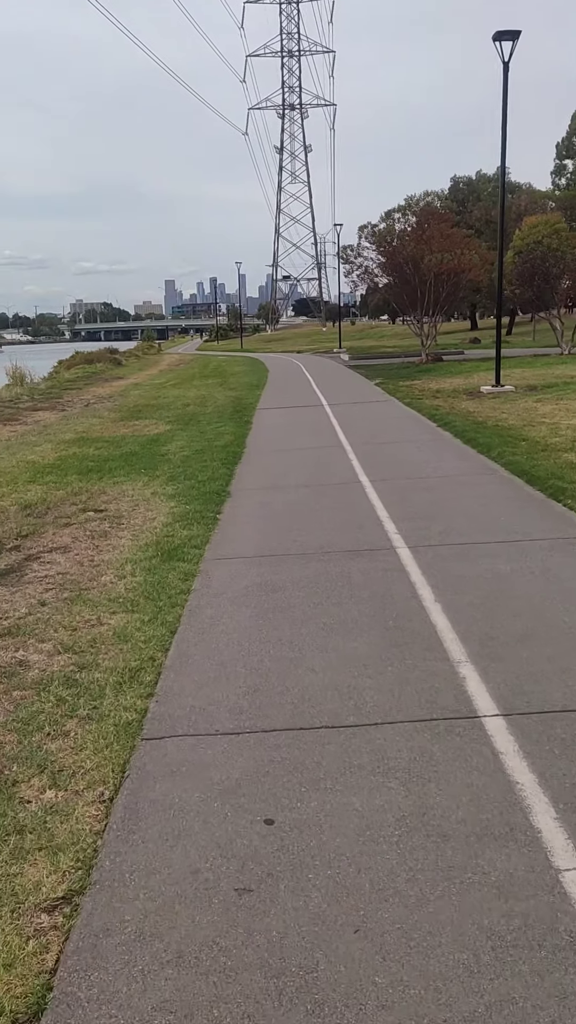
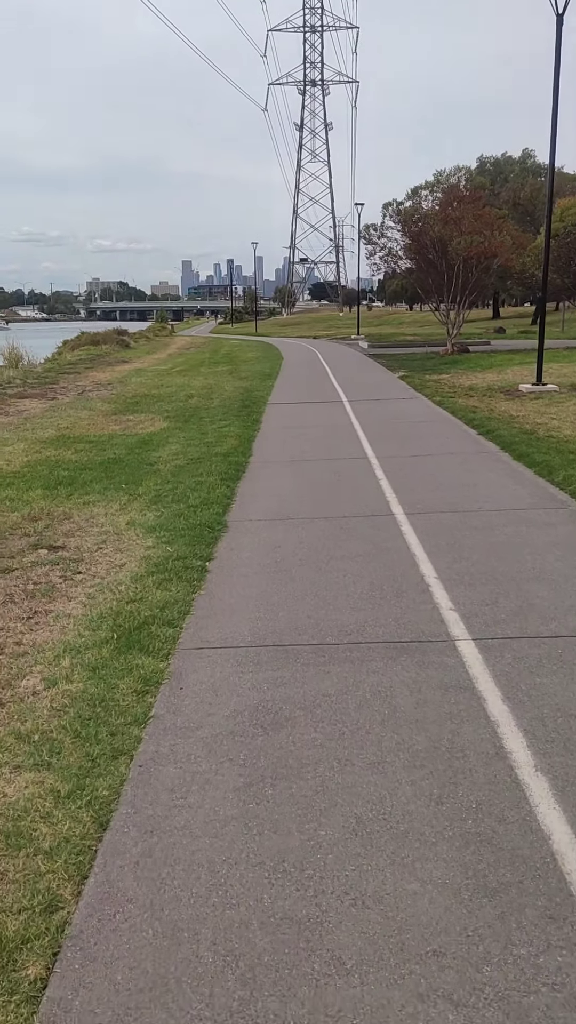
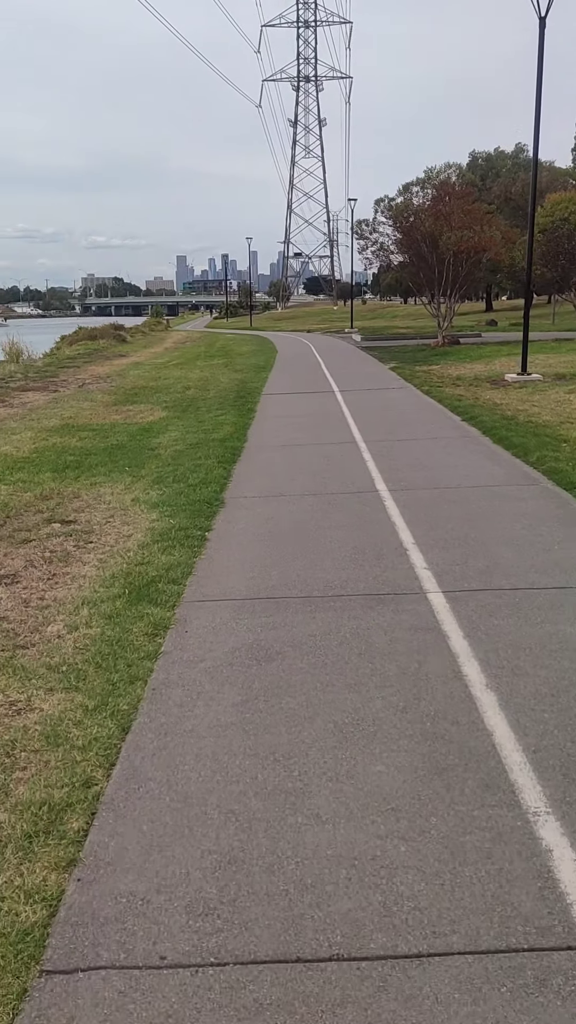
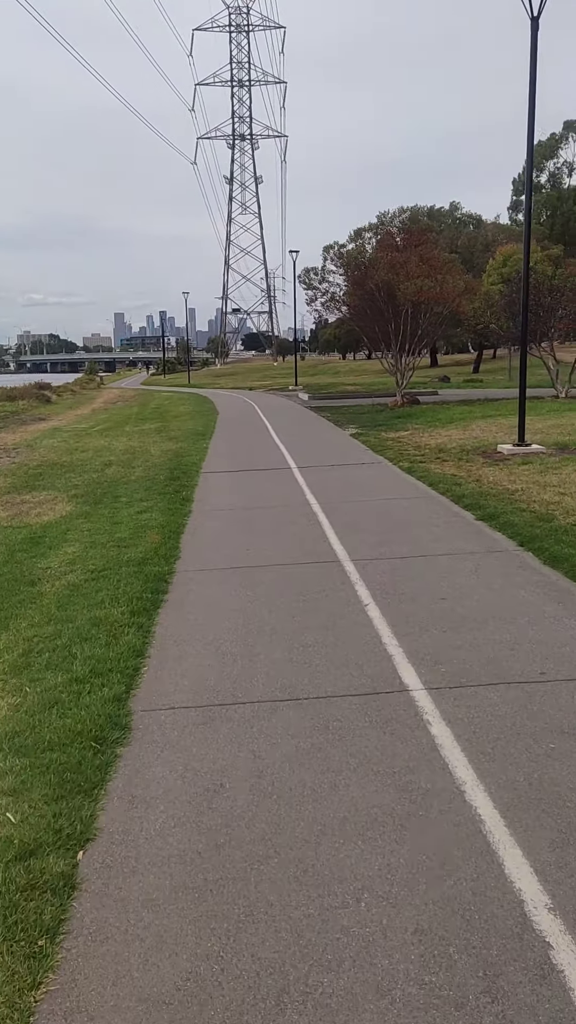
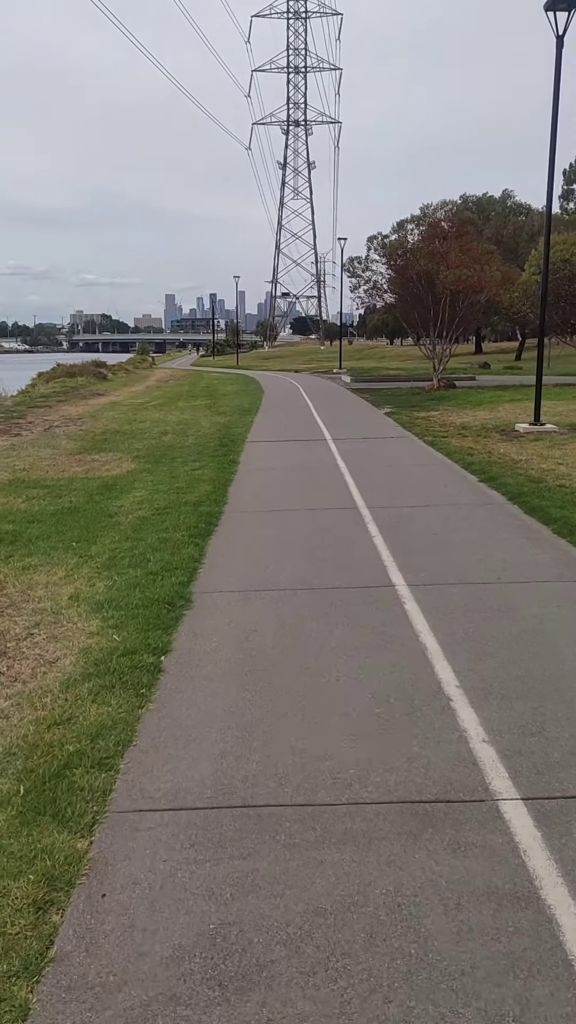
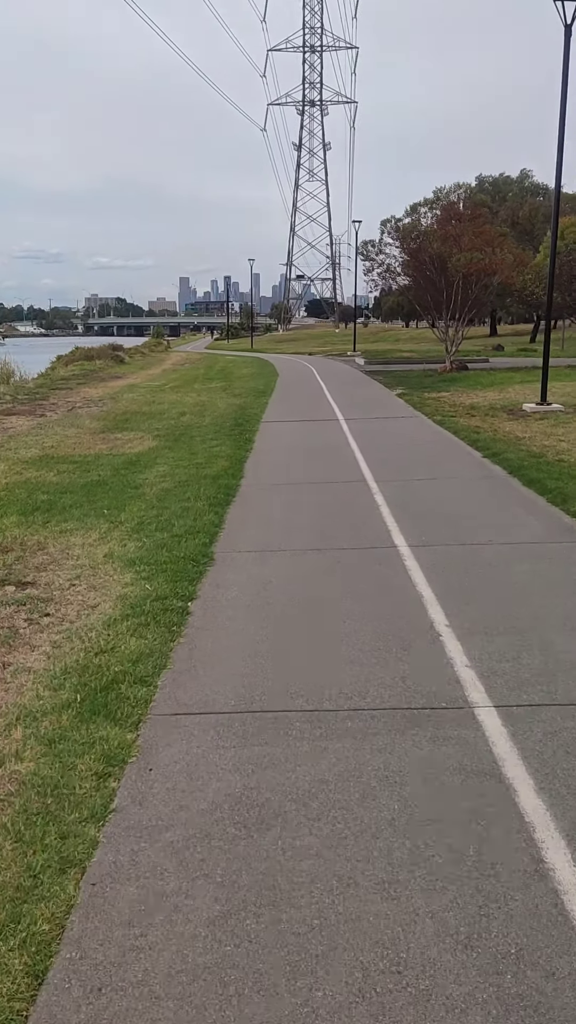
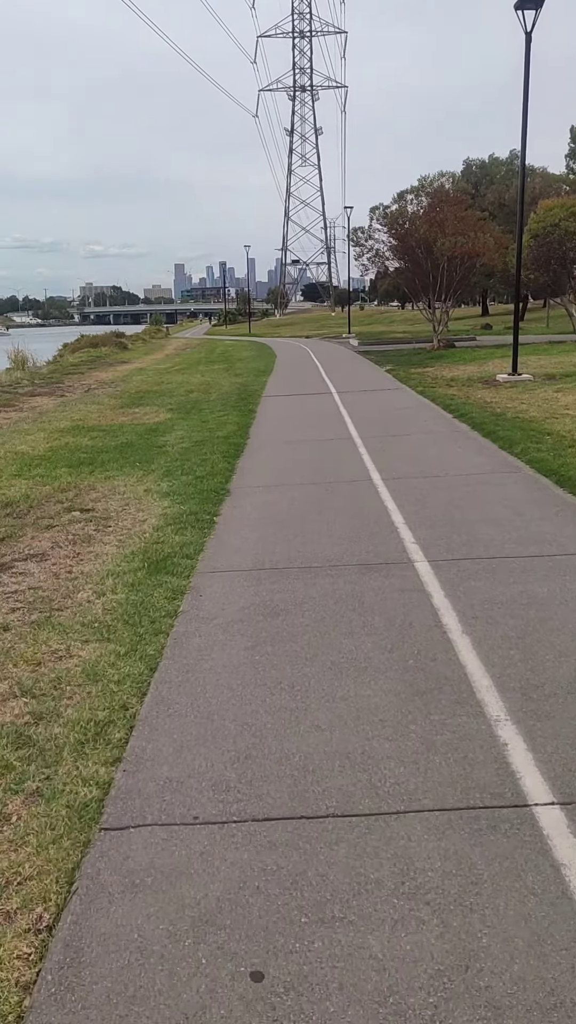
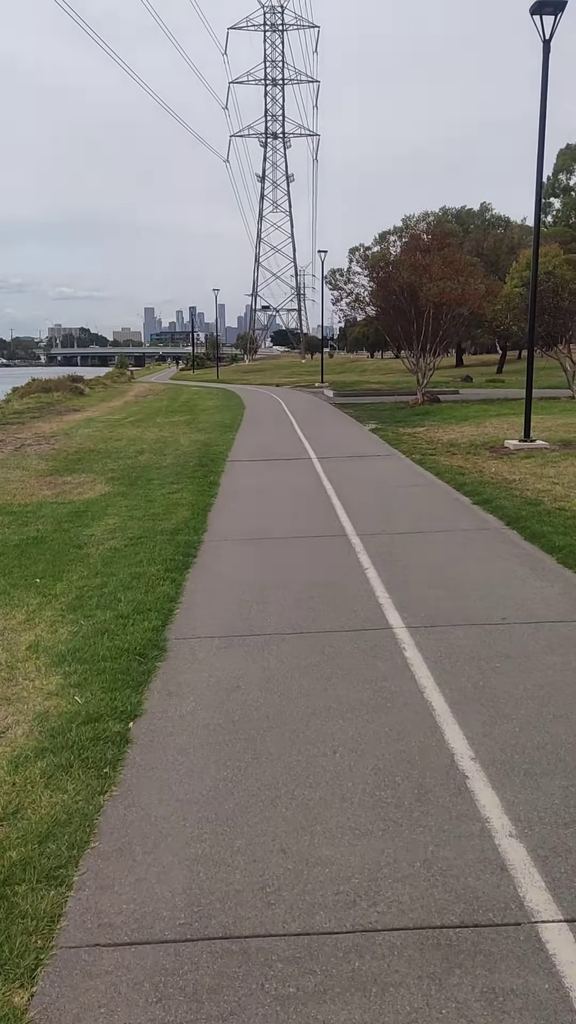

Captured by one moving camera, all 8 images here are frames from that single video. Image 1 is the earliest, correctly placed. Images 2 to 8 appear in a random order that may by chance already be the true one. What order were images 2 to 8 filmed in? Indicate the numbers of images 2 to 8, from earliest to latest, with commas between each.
7, 3, 2, 6, 5, 8, 4
